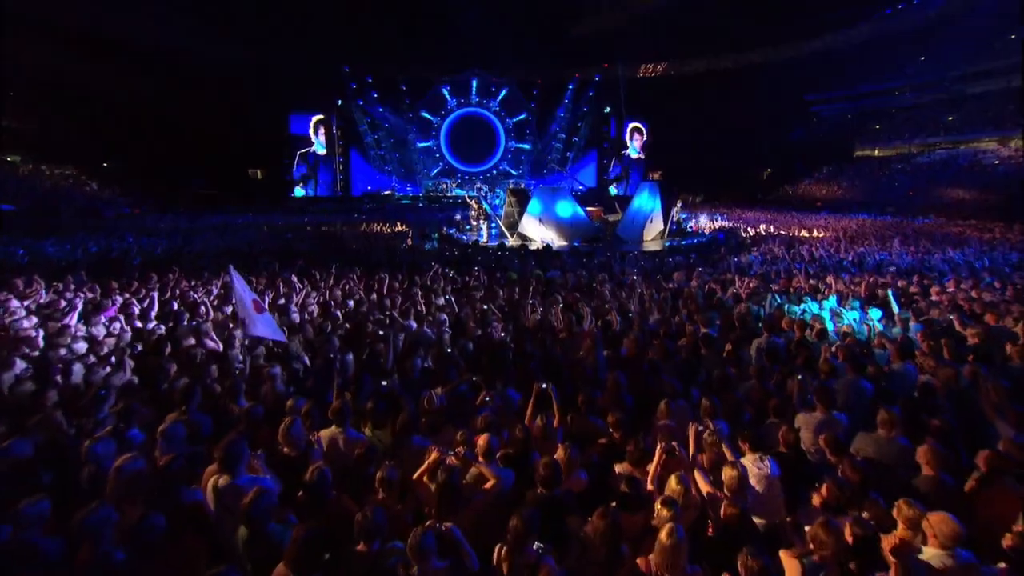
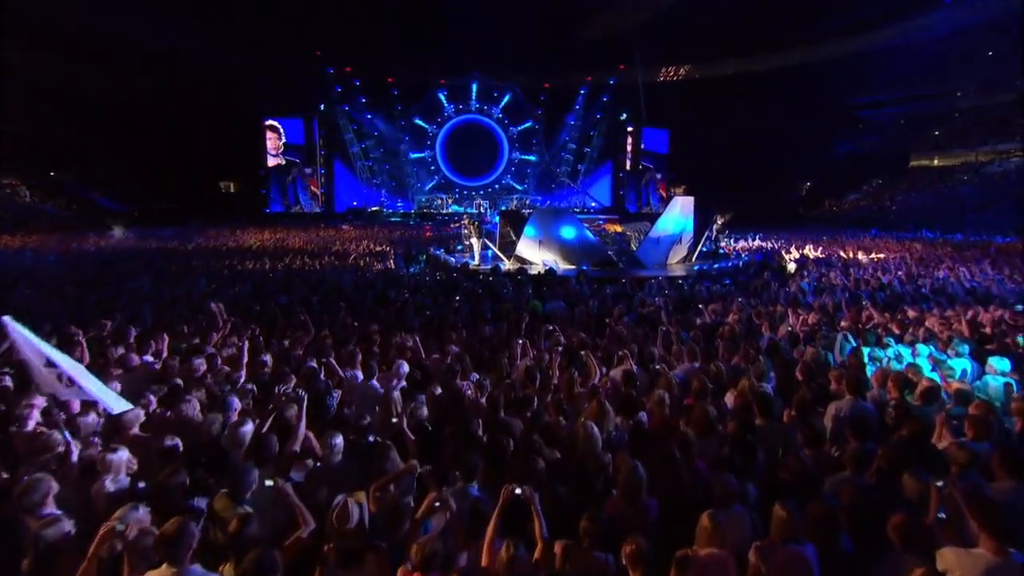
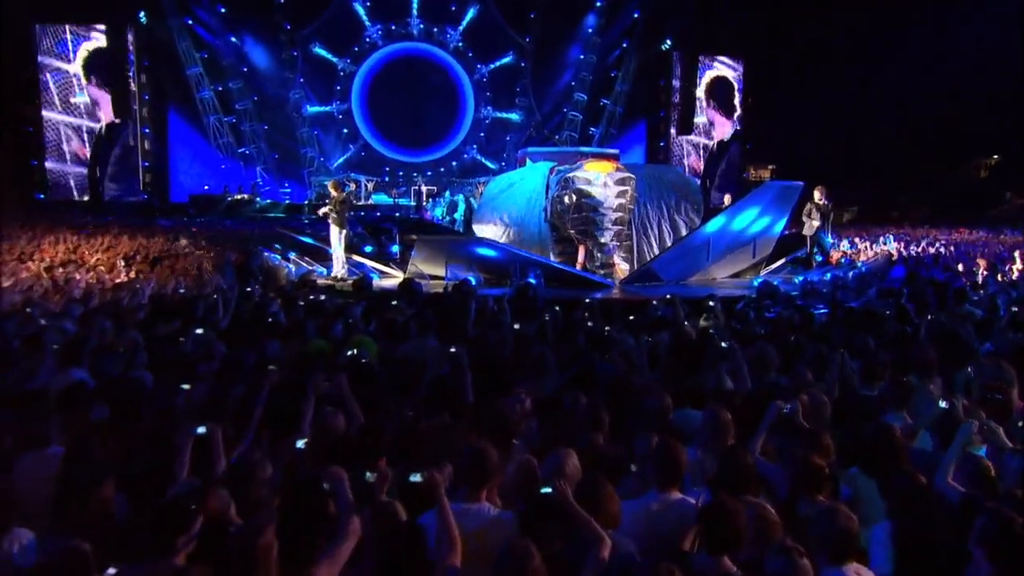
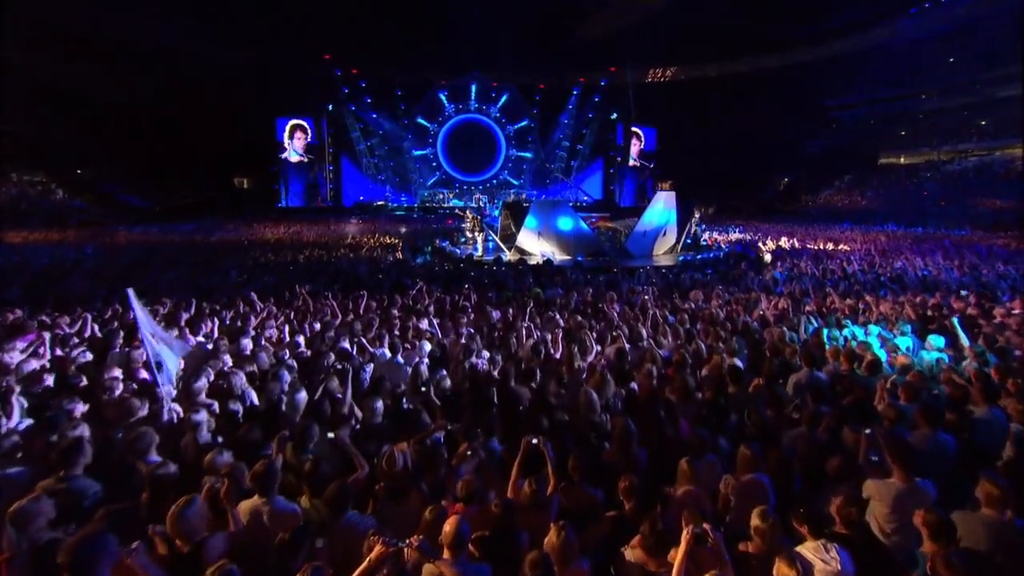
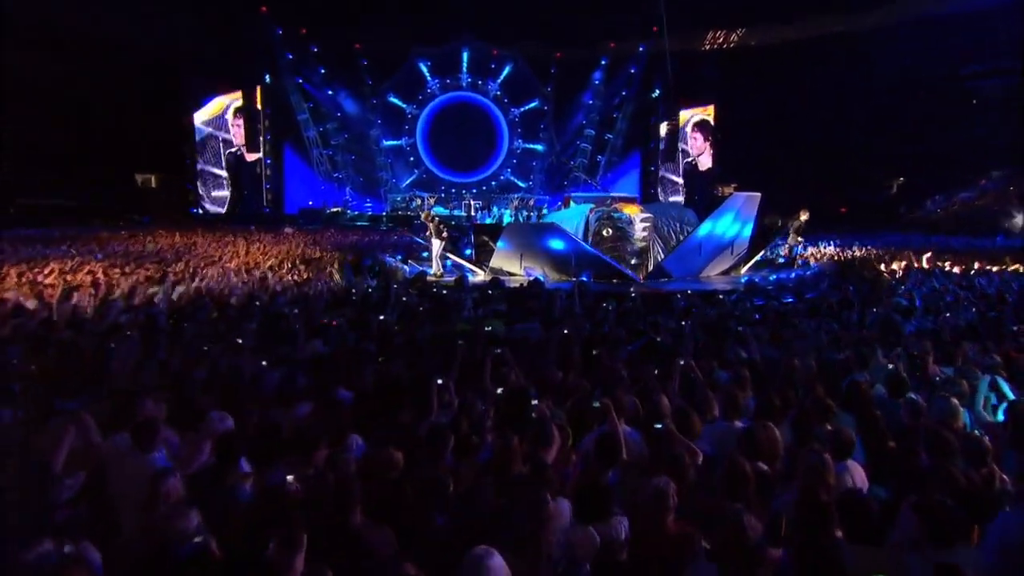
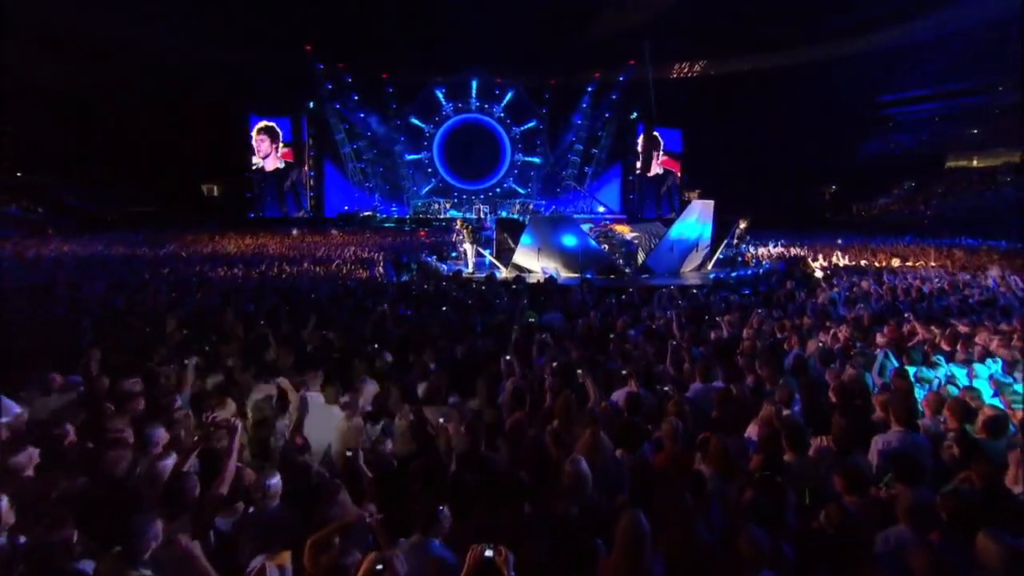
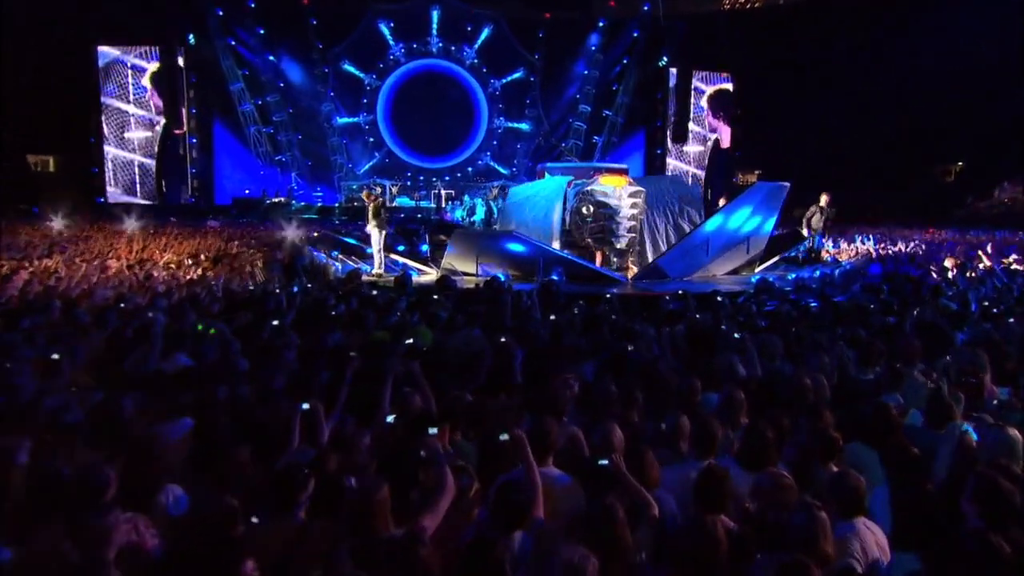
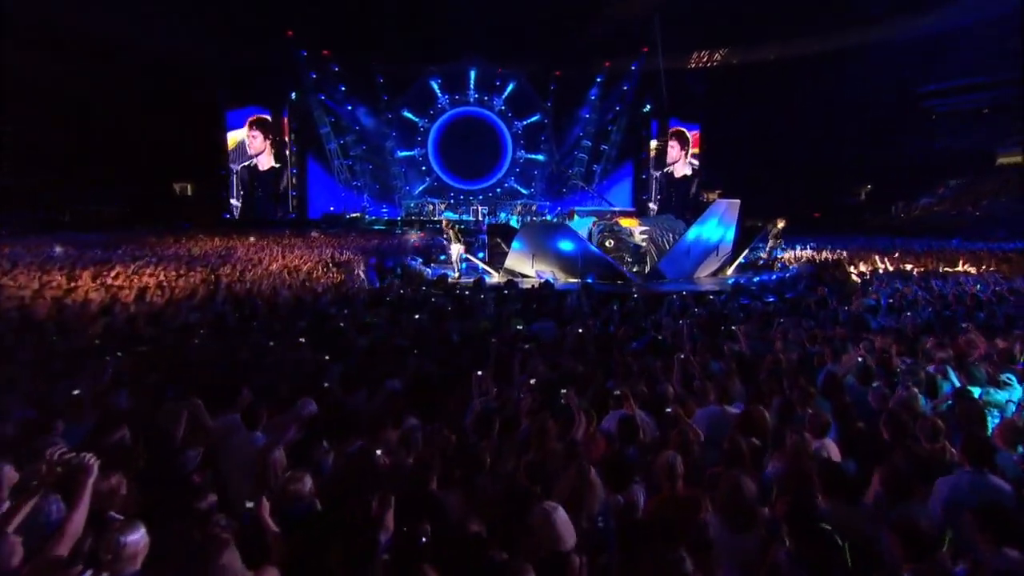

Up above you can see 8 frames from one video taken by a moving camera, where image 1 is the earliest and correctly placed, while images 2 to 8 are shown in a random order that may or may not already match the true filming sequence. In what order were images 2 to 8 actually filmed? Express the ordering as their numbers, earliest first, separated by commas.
4, 2, 6, 8, 5, 7, 3
